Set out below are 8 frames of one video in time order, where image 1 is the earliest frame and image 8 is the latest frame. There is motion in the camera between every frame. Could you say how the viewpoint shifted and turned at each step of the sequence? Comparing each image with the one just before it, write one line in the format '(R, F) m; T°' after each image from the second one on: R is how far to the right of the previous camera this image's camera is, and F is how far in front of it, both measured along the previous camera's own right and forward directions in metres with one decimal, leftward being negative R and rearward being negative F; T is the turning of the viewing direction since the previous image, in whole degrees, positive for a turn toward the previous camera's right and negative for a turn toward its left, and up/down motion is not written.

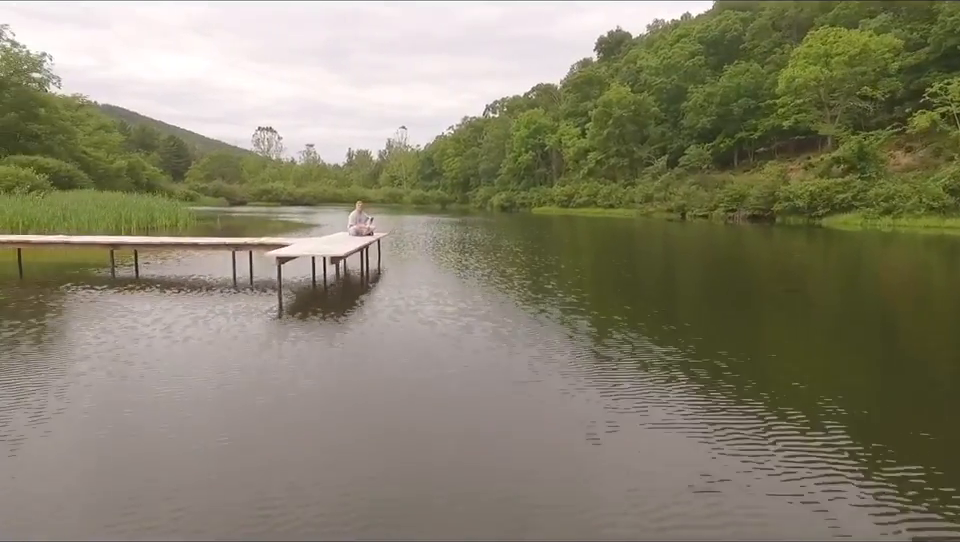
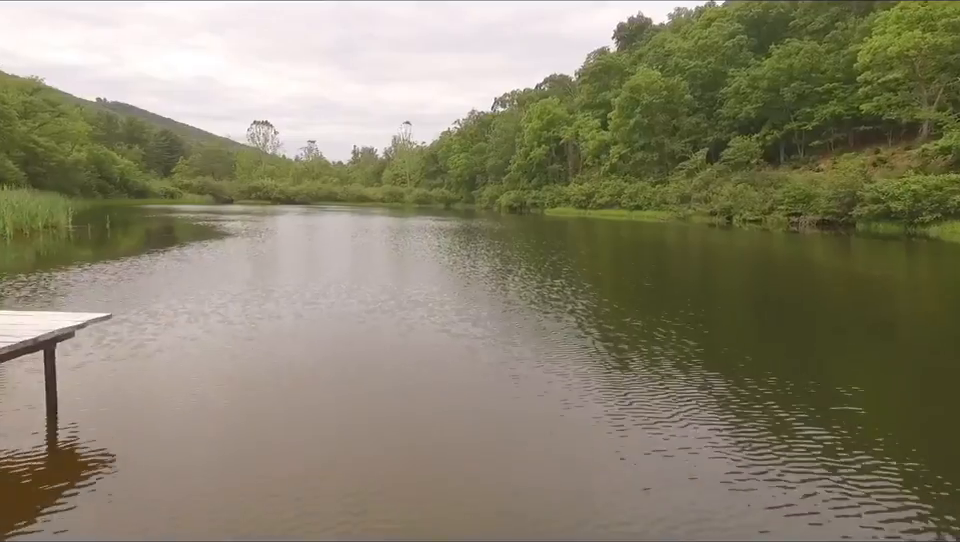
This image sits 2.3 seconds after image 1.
(+0.3, +7.0) m; -1°
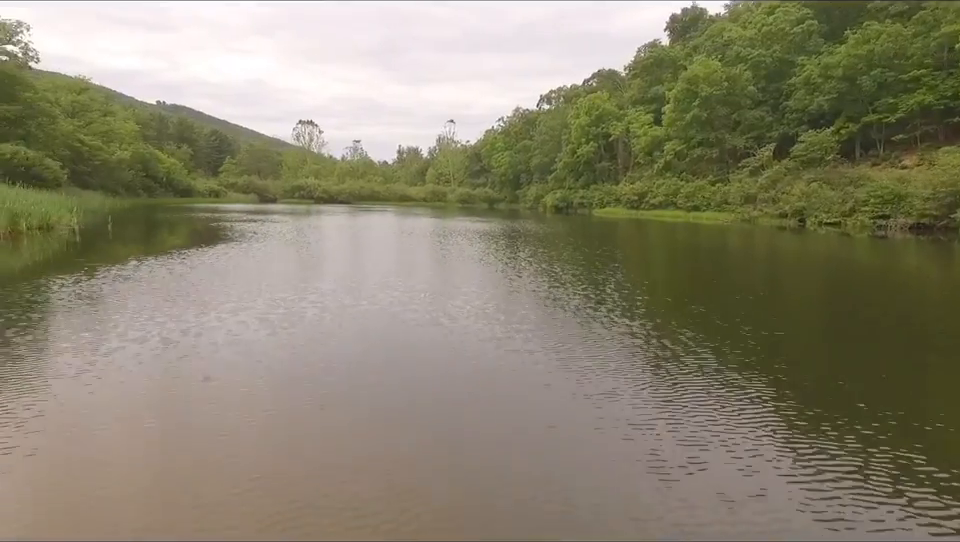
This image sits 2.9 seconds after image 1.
(+0.1, +2.3) m; -4°
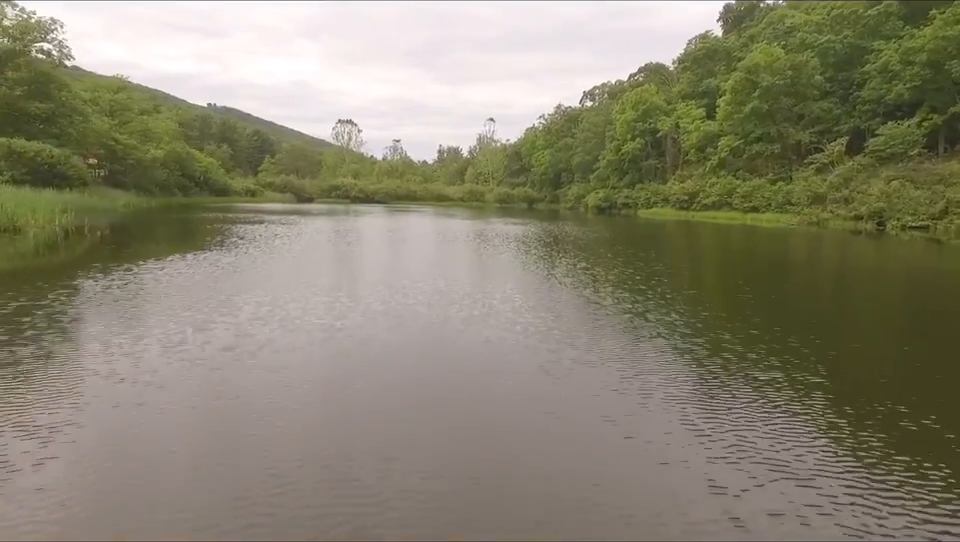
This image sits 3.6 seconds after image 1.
(+0.2, +2.5) m; -4°
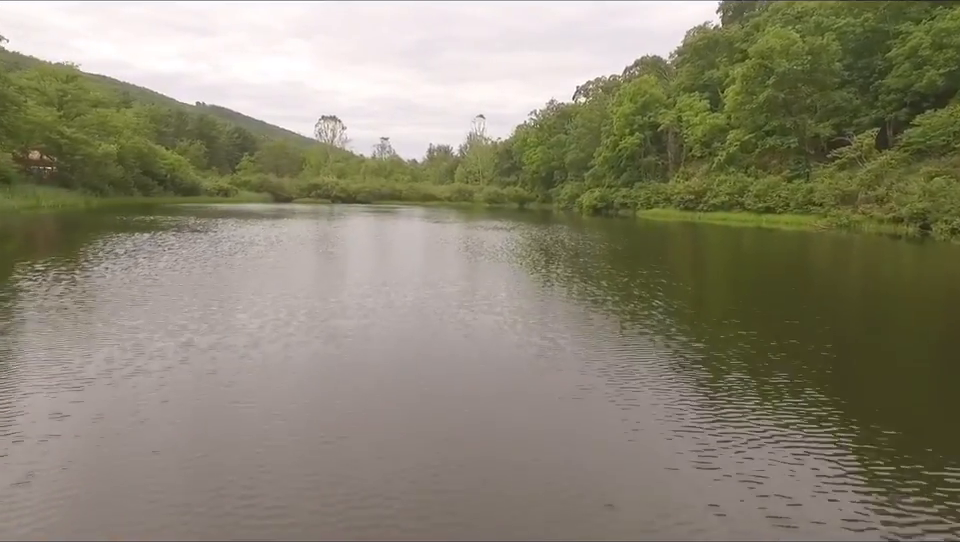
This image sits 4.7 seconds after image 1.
(+0.6, +4.1) m; +1°
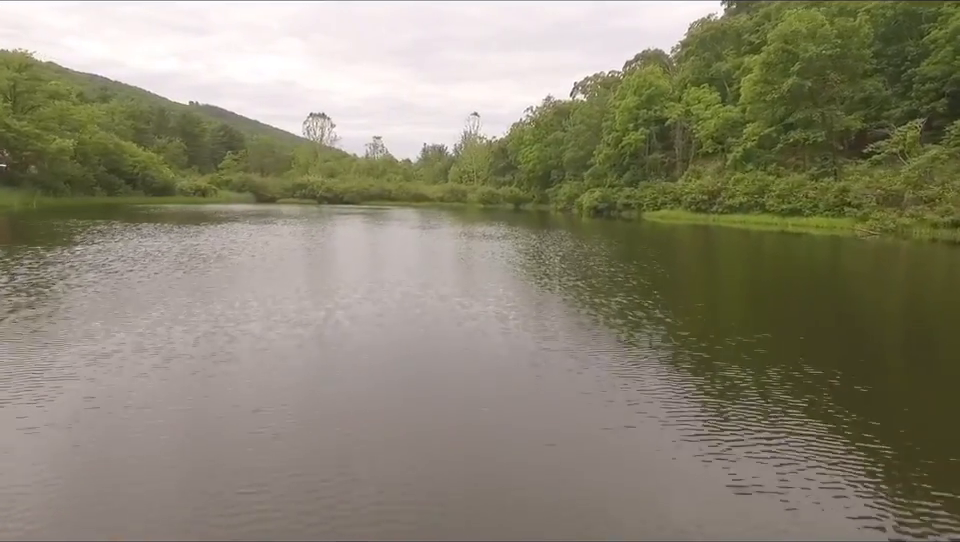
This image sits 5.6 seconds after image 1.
(+0.3, +3.7) m; 0°
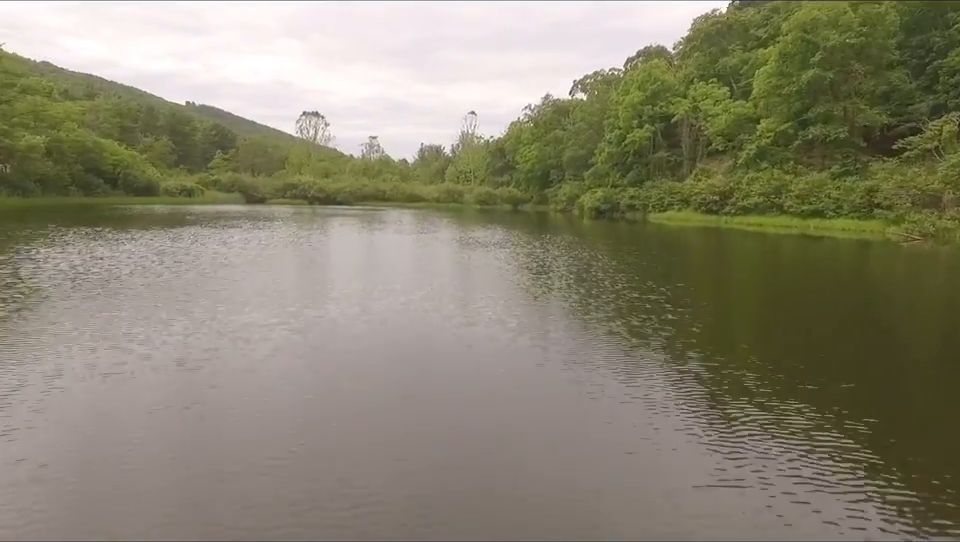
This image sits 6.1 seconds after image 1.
(+0.1, +2.3) m; 0°
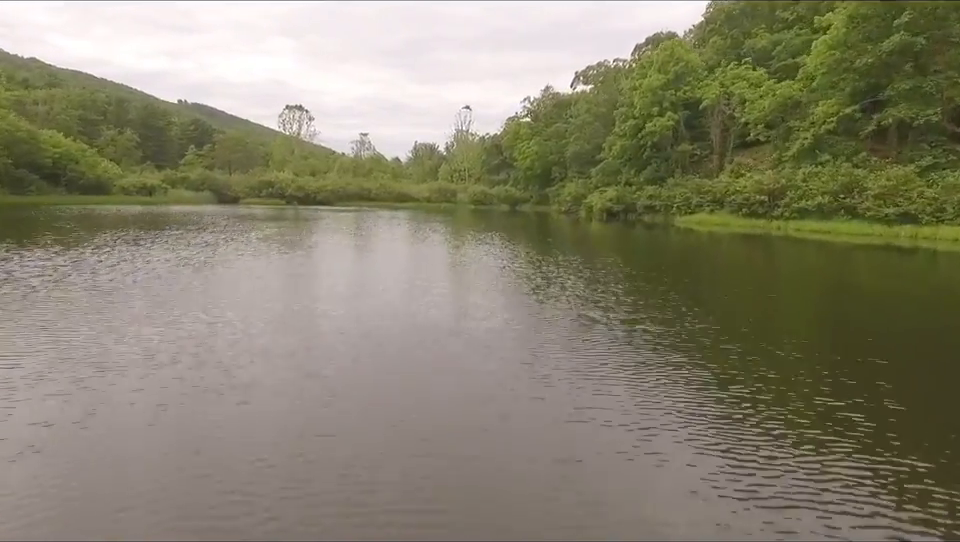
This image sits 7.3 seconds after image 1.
(+0.1, +6.2) m; 0°
